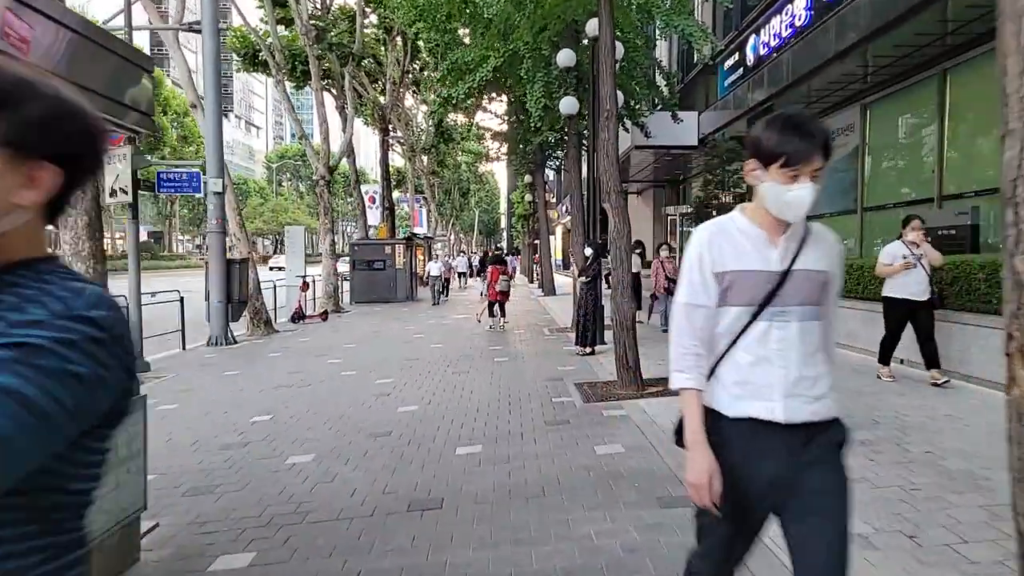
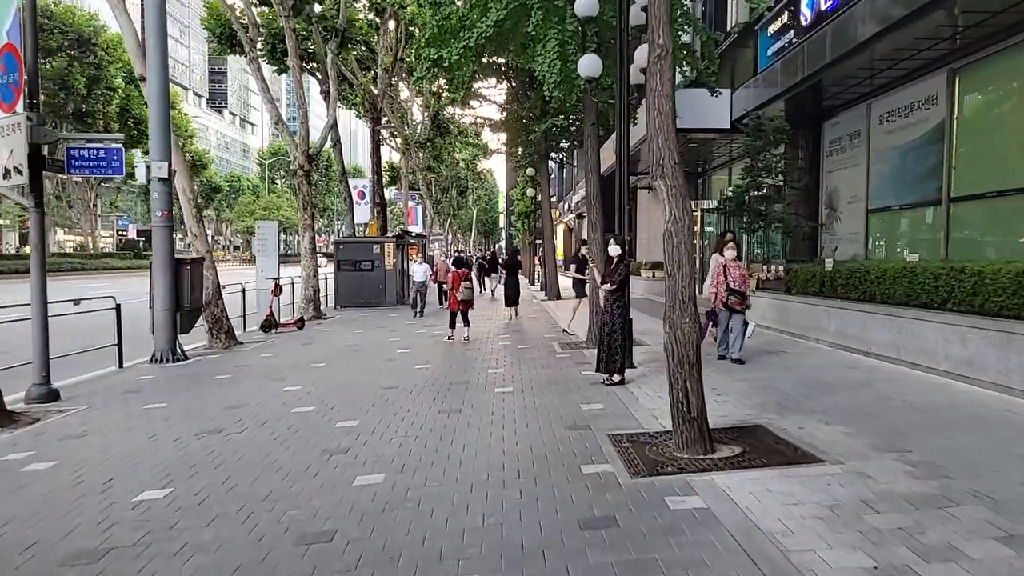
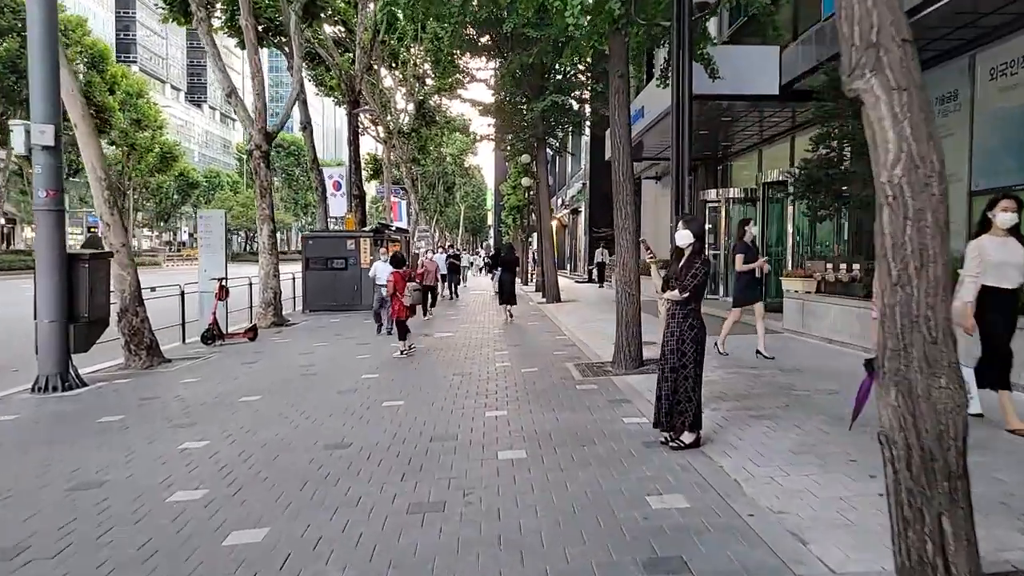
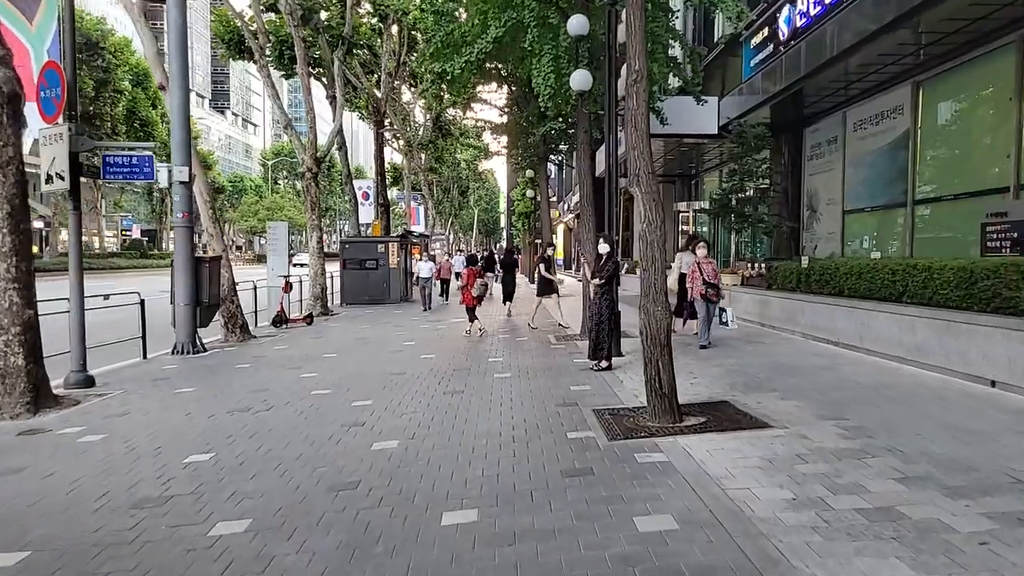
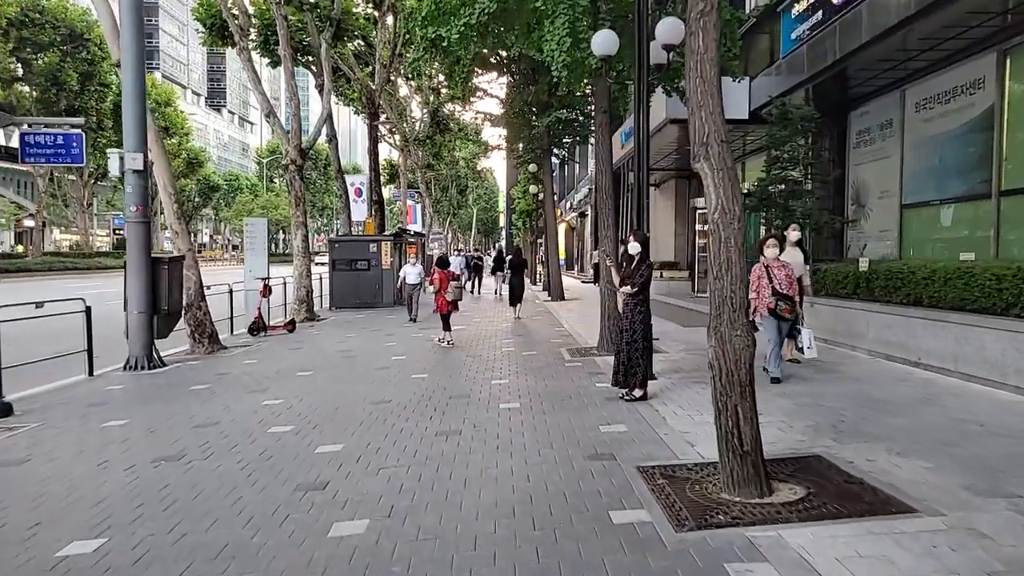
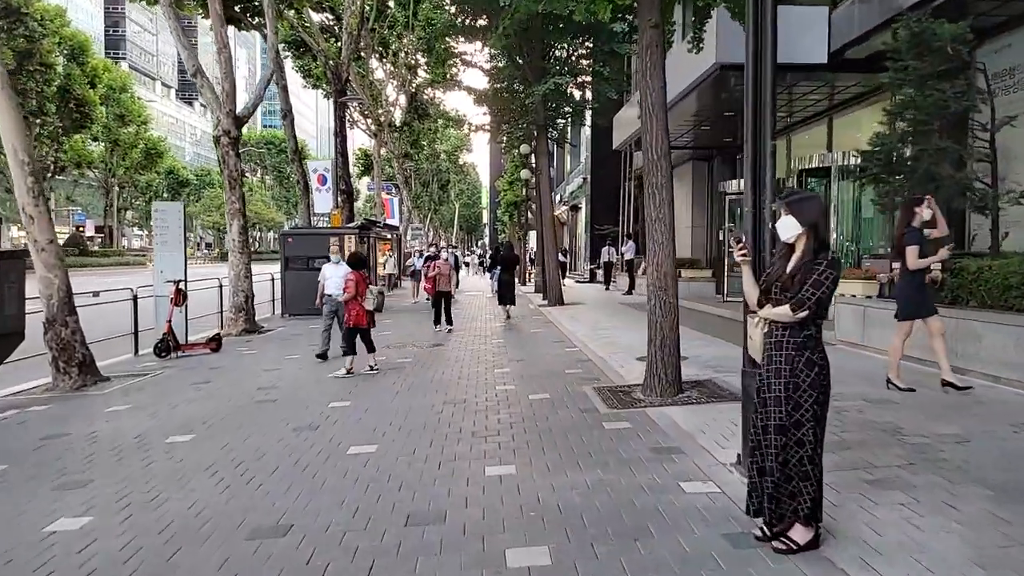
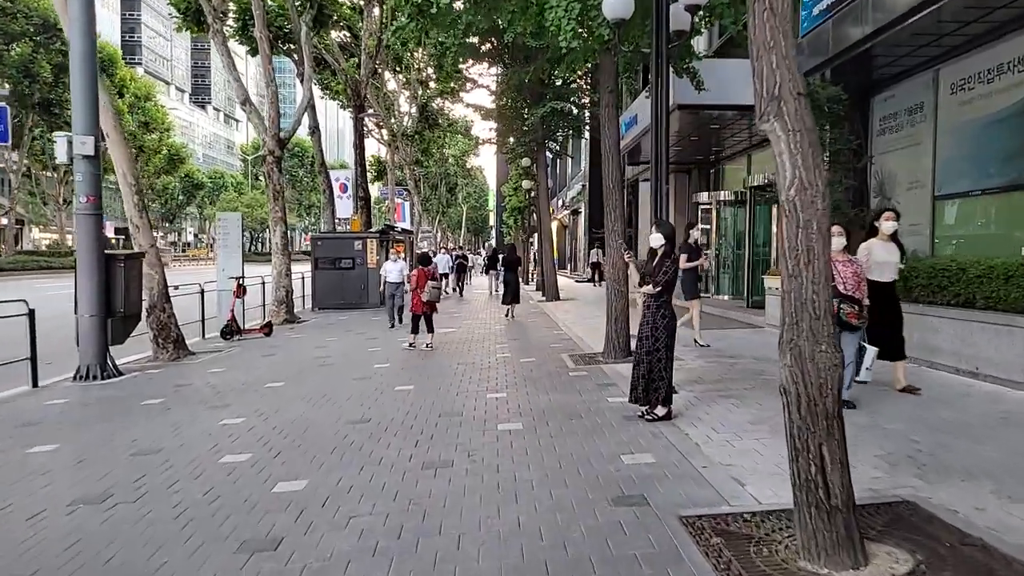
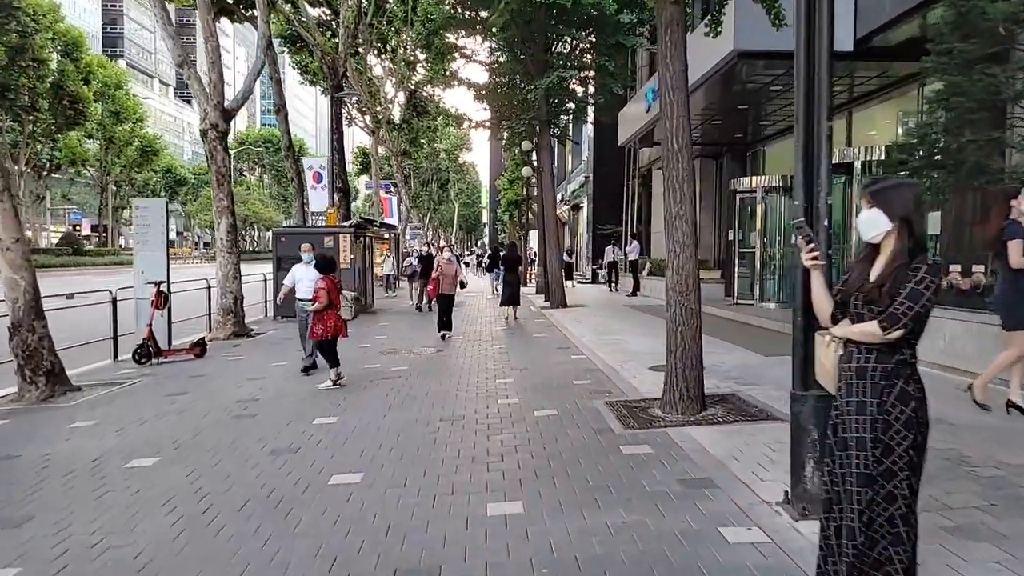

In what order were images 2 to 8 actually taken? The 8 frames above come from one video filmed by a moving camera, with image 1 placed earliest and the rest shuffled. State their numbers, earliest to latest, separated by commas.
4, 2, 5, 7, 3, 6, 8
